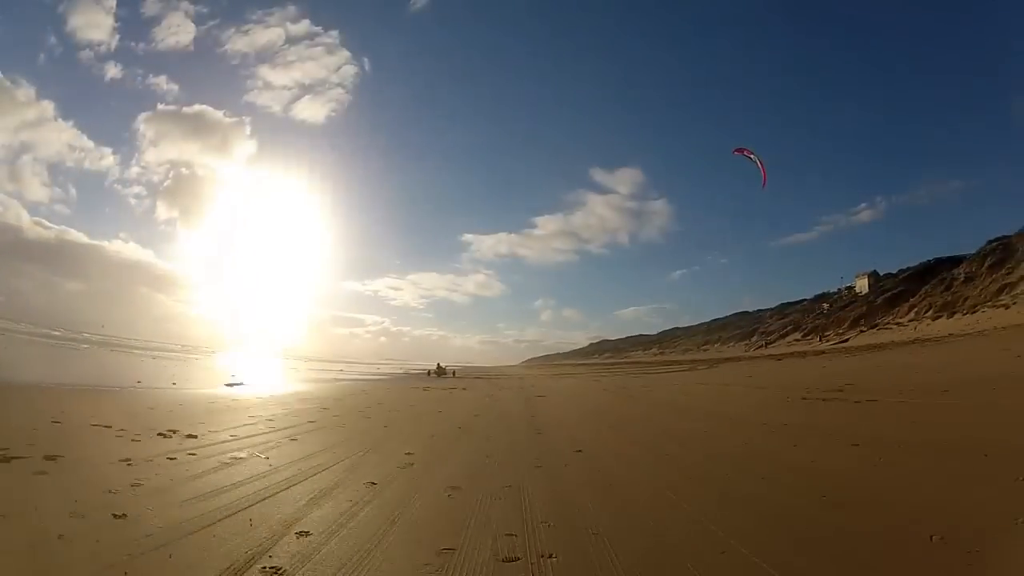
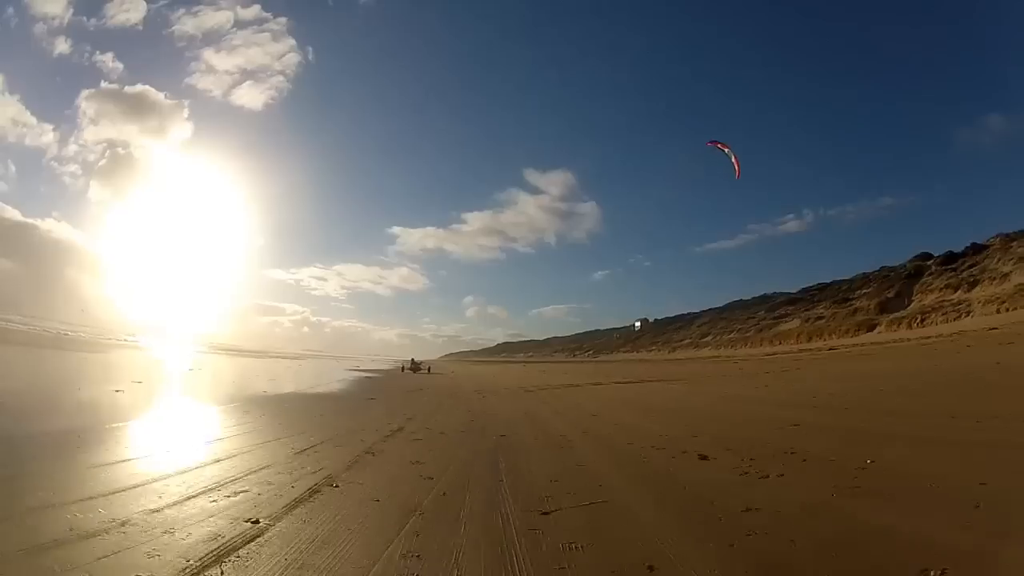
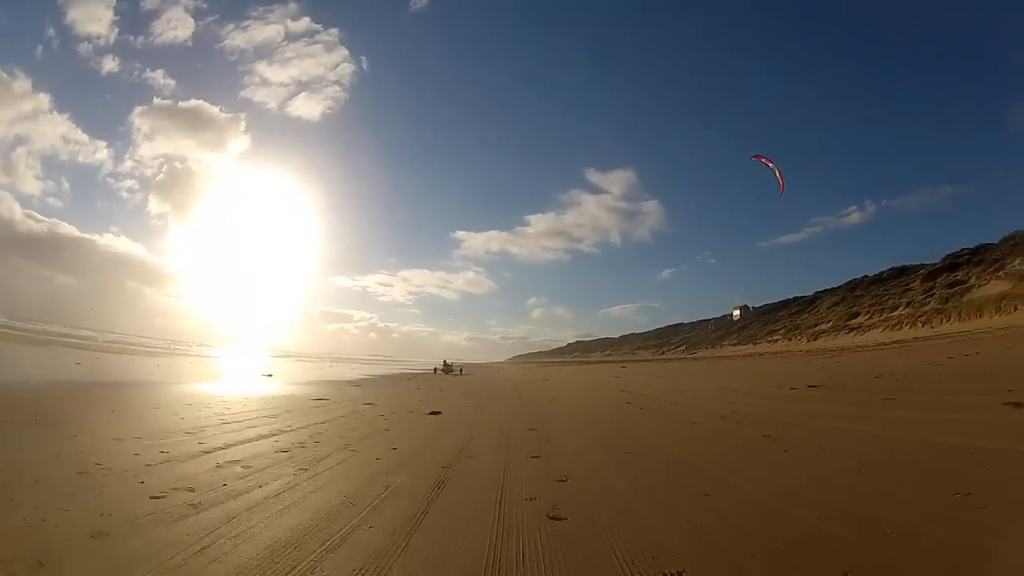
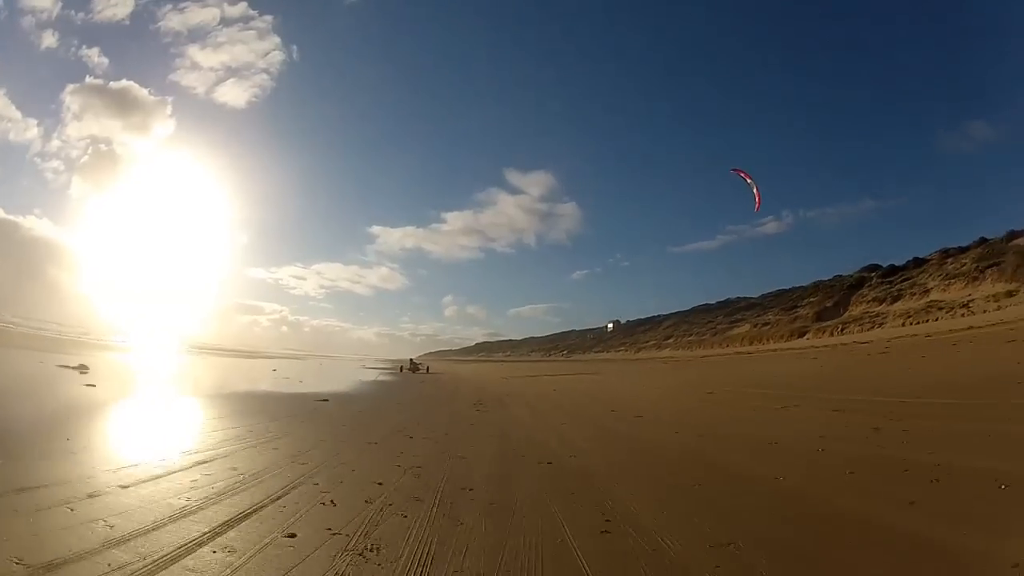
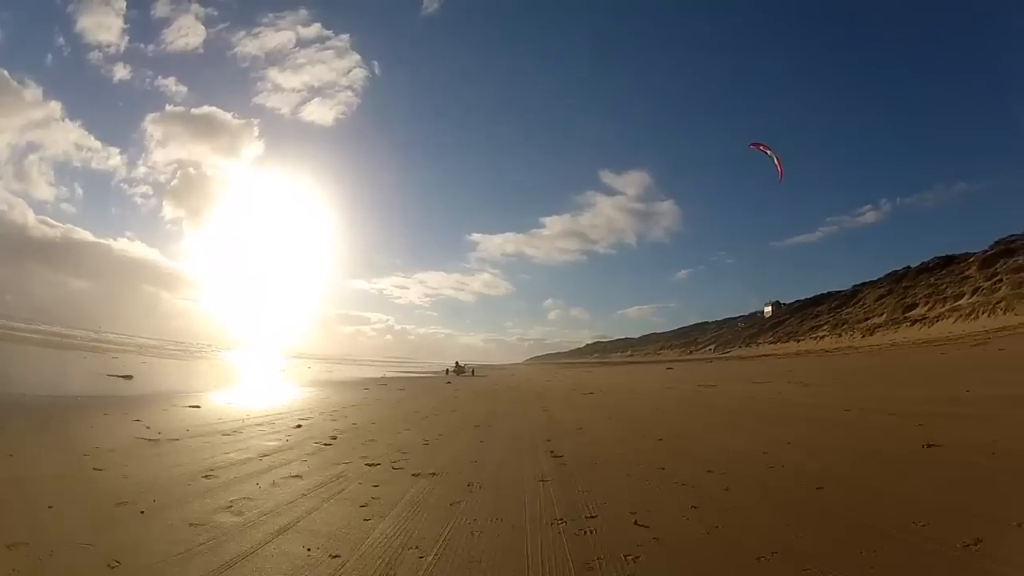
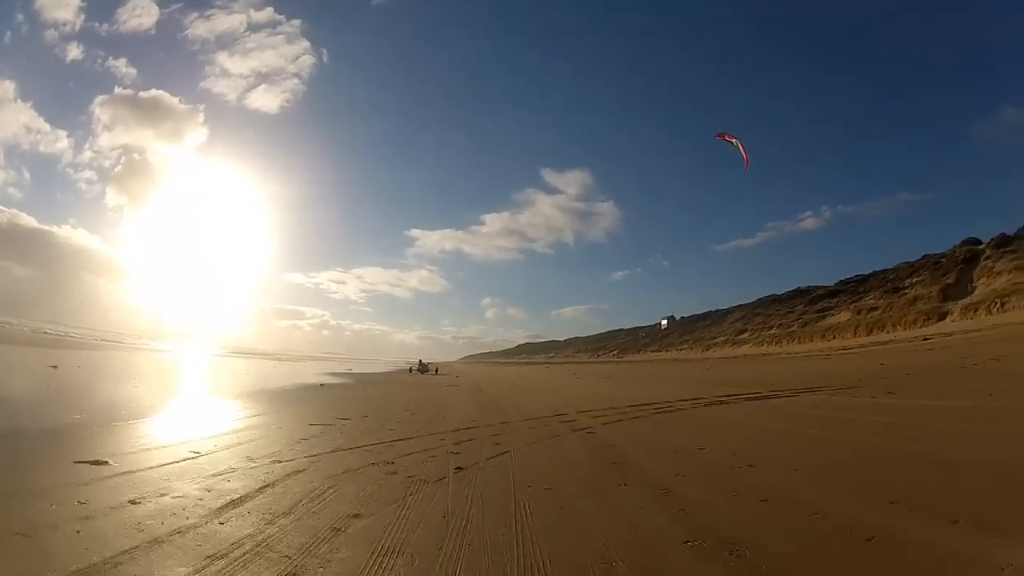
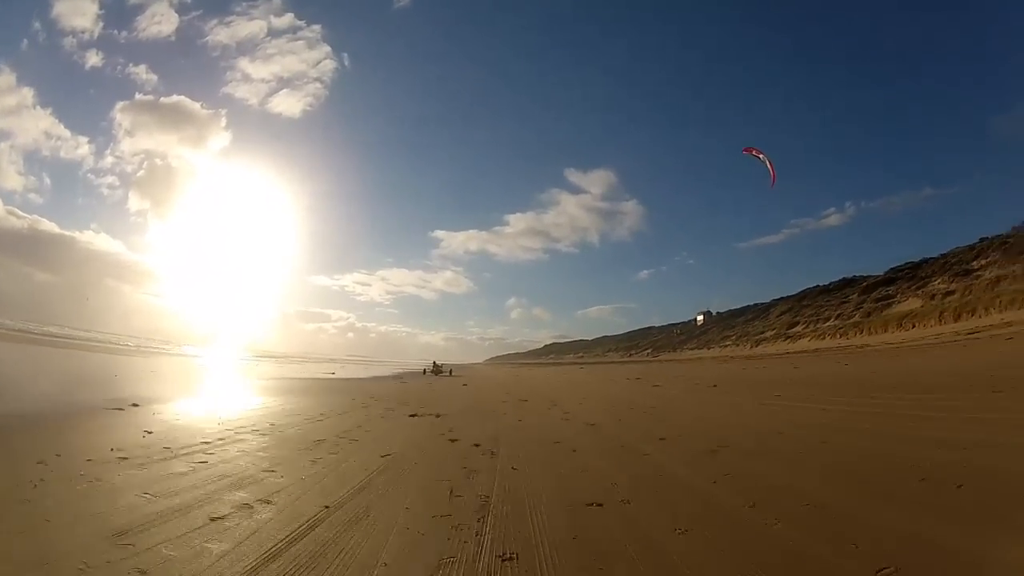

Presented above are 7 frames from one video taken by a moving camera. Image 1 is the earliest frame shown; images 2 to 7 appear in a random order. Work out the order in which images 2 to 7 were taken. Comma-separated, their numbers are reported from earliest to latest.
5, 3, 7, 6, 2, 4
